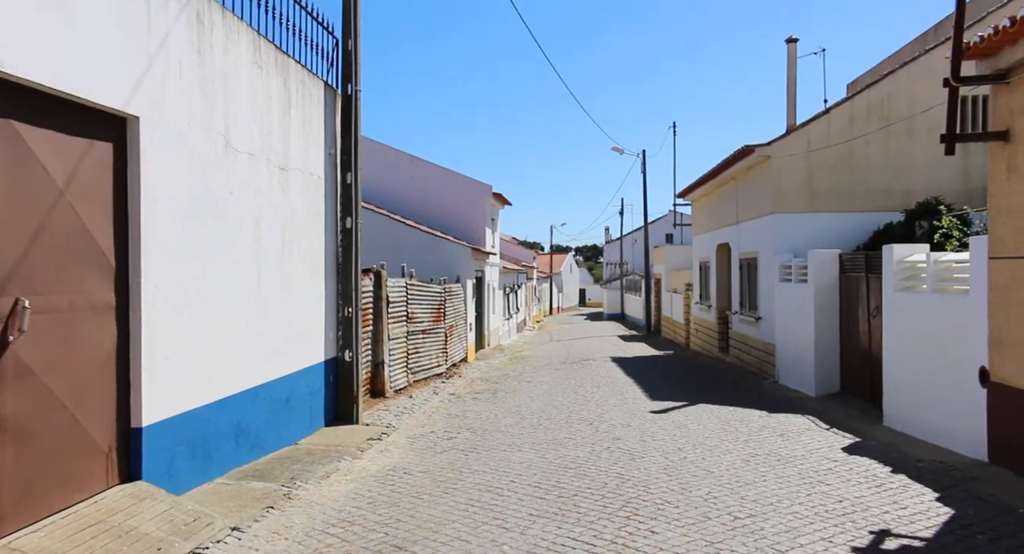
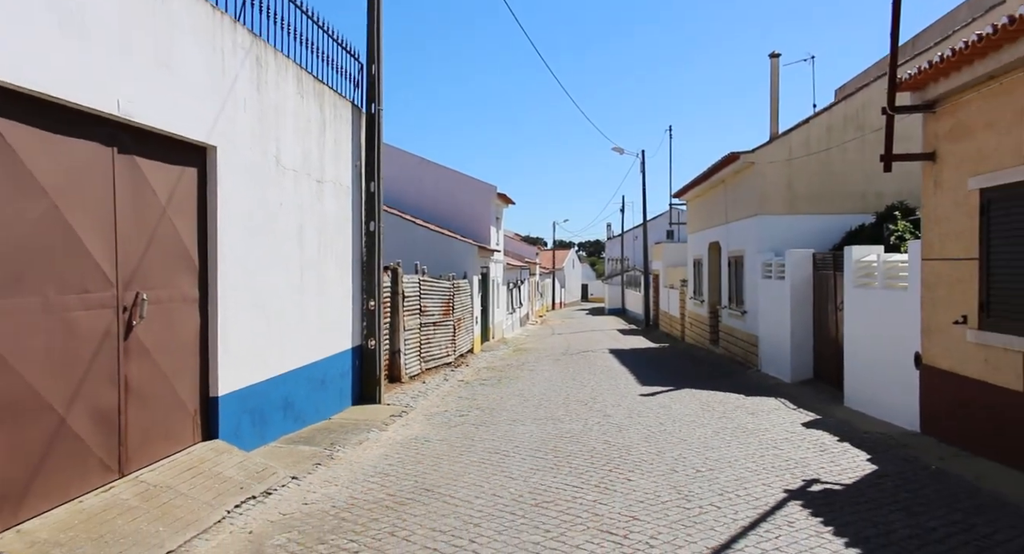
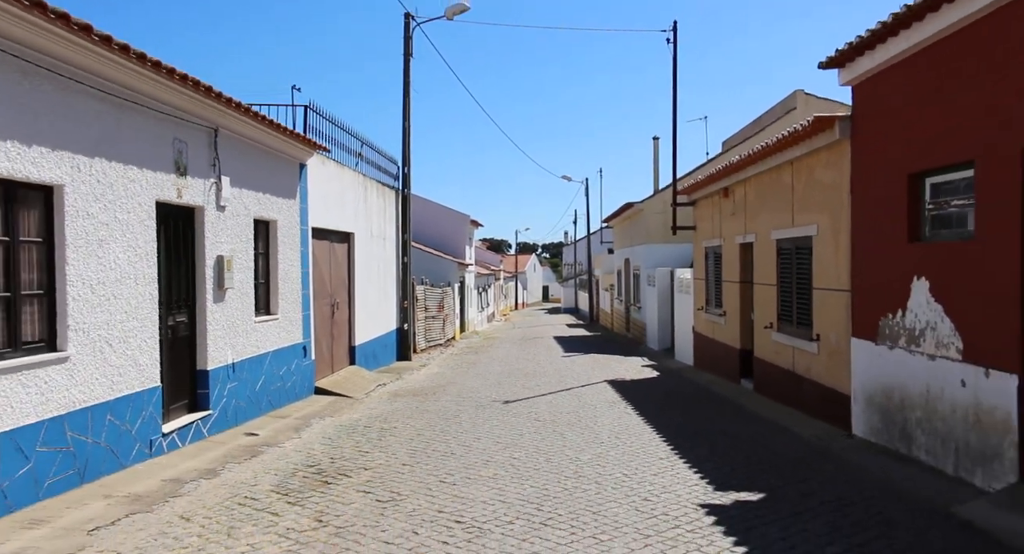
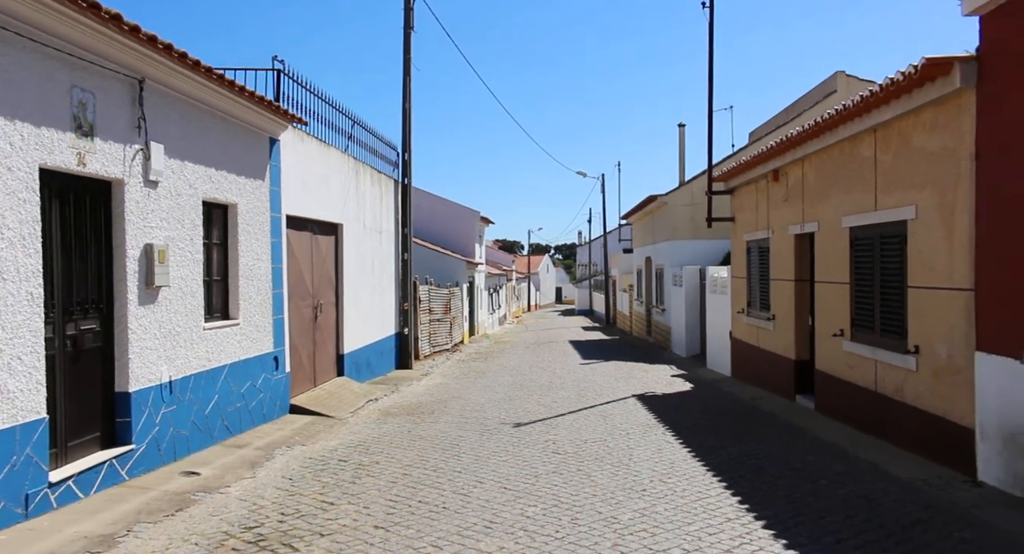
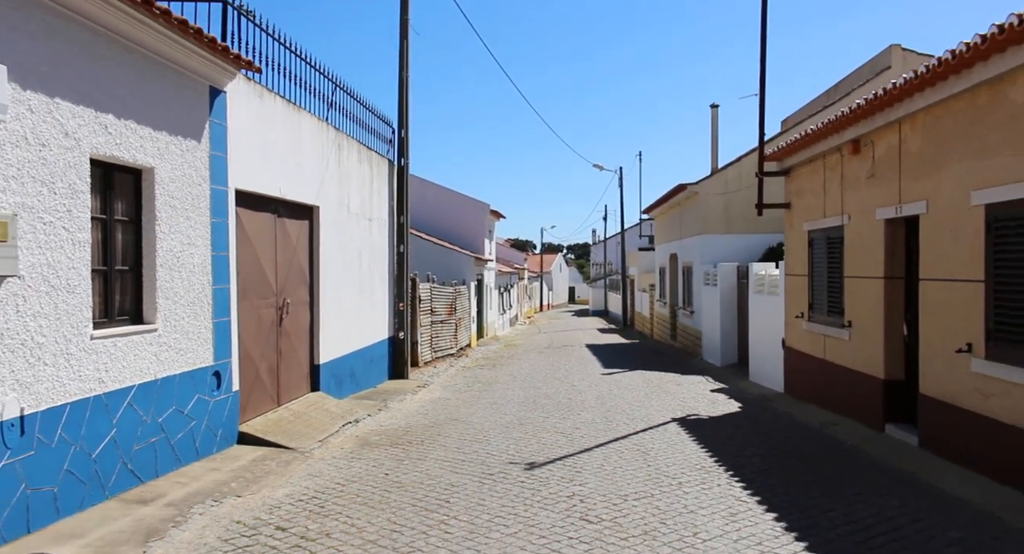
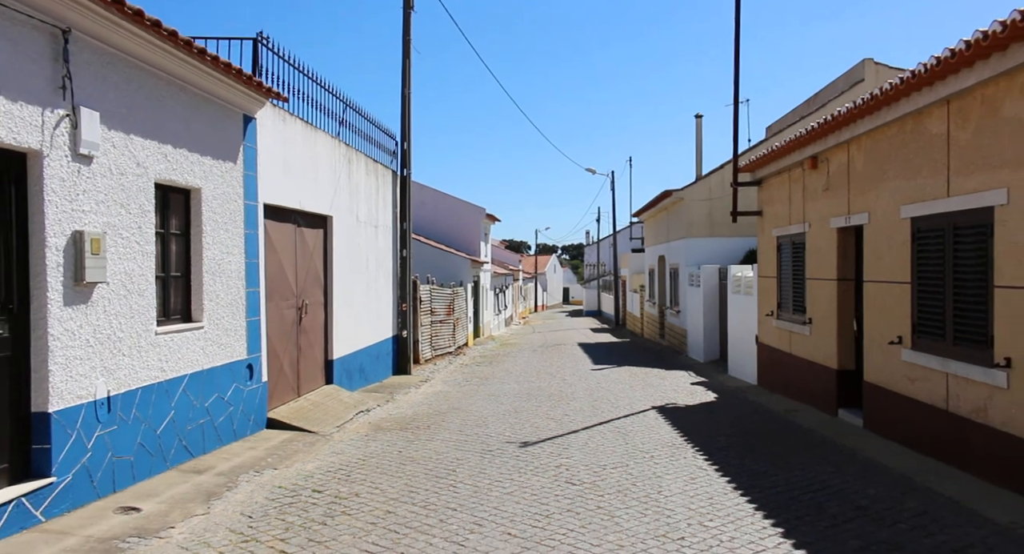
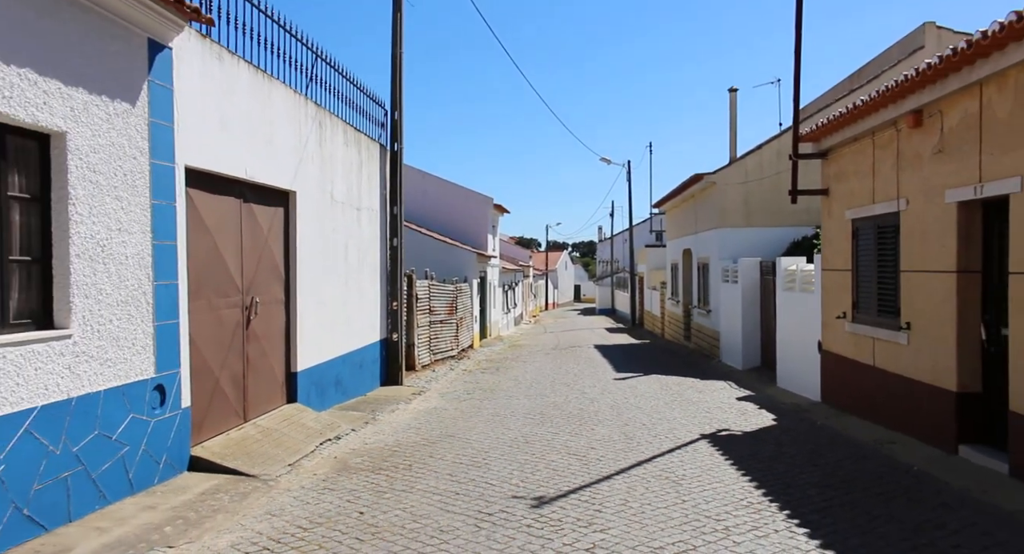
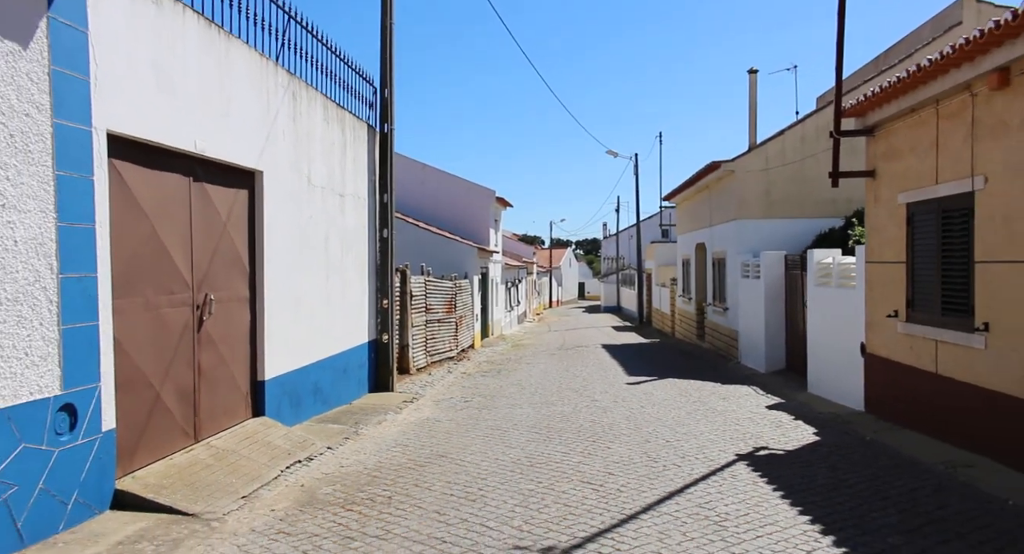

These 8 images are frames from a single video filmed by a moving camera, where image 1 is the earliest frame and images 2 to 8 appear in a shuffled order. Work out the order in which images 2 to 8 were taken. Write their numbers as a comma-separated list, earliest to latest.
2, 8, 7, 5, 6, 4, 3
